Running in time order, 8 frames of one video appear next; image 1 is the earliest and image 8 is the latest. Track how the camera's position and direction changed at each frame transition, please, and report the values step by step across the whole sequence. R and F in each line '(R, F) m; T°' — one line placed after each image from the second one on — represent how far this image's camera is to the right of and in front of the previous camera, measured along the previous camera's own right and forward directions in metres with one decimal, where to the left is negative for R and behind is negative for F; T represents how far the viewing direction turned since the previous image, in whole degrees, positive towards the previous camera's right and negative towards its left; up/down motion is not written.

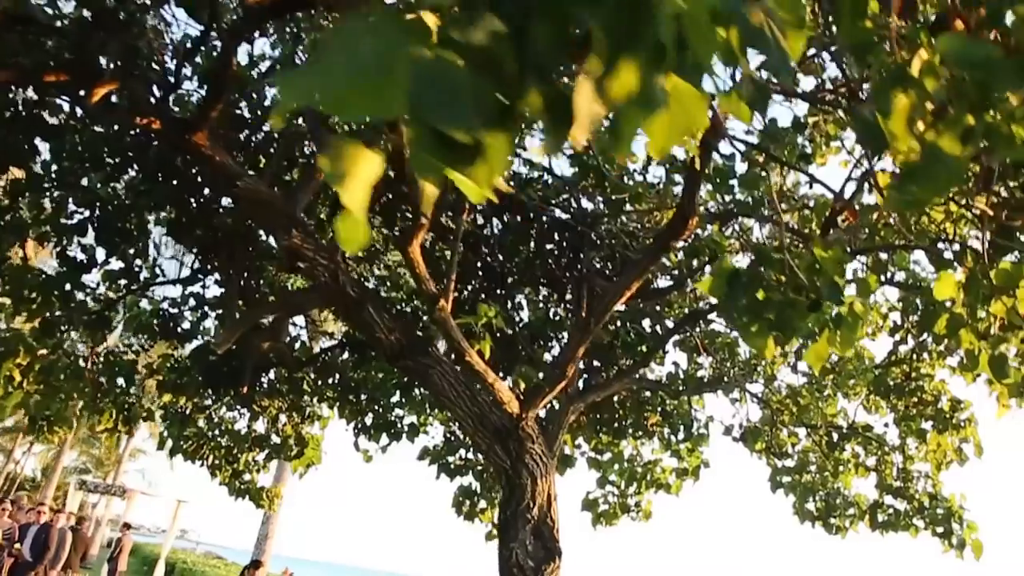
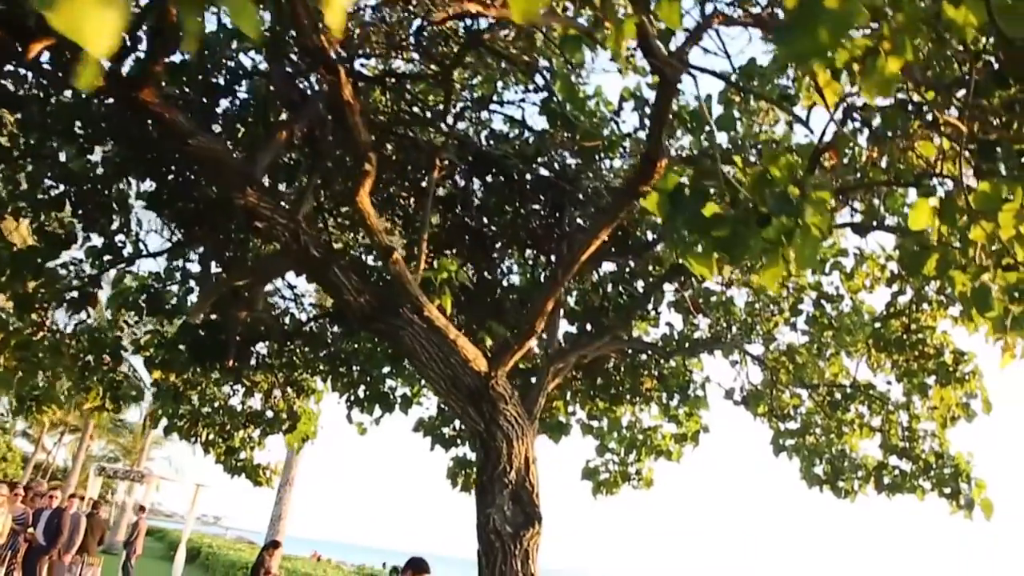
(+0.3, +0.2) m; -2°
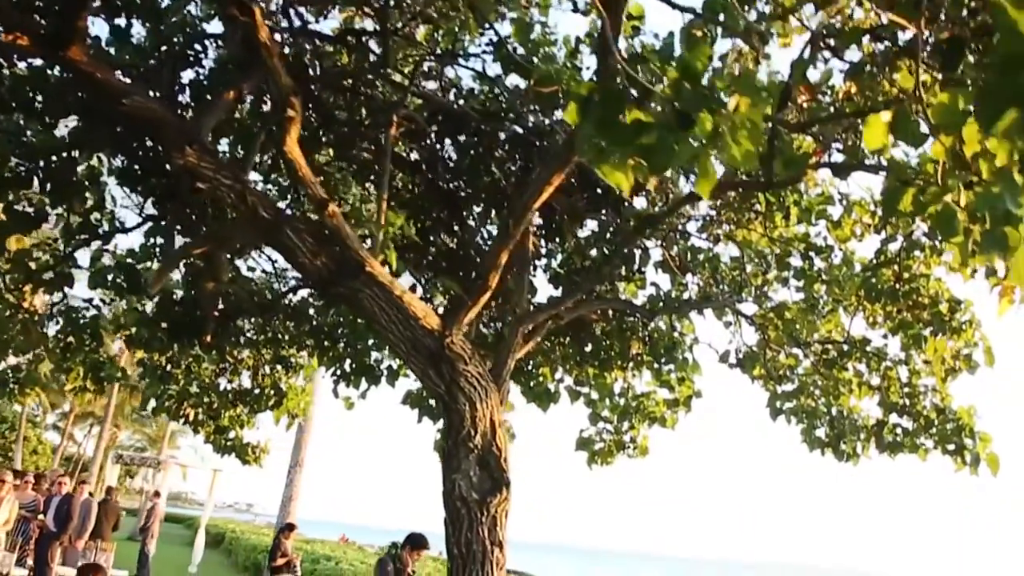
(+0.4, +0.2) m; -2°
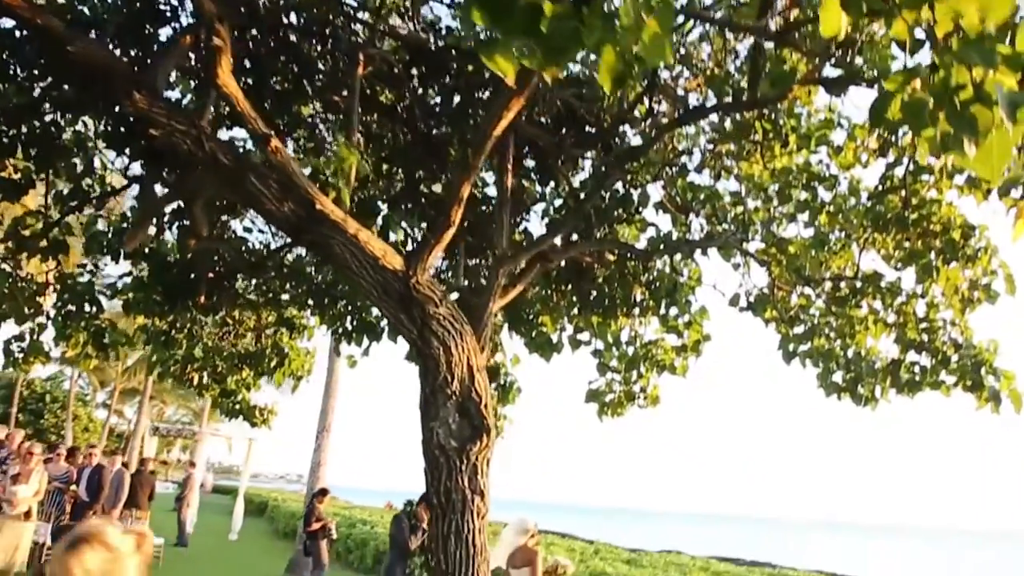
(+0.4, +0.2) m; -3°
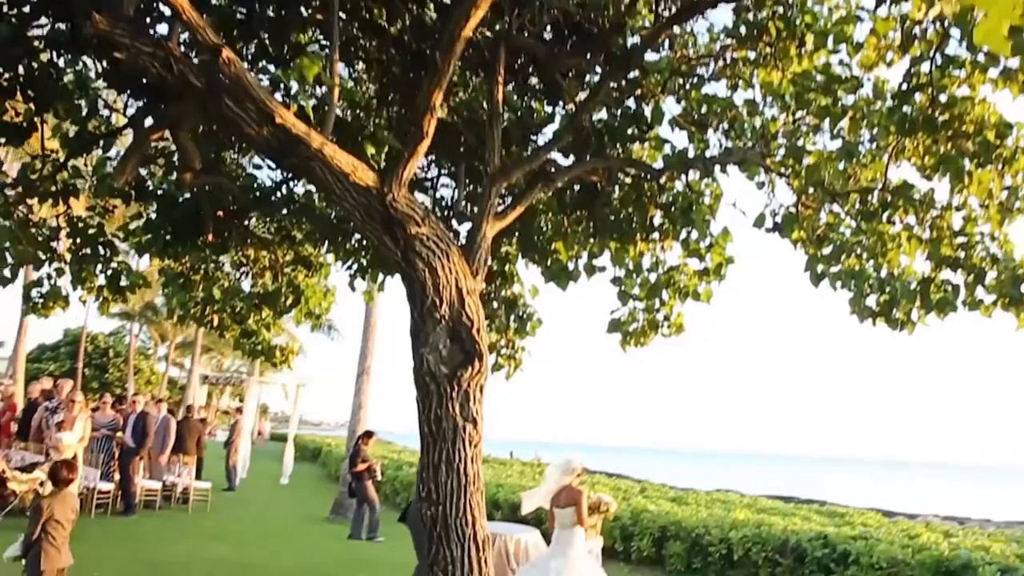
(+0.3, +0.3) m; -4°
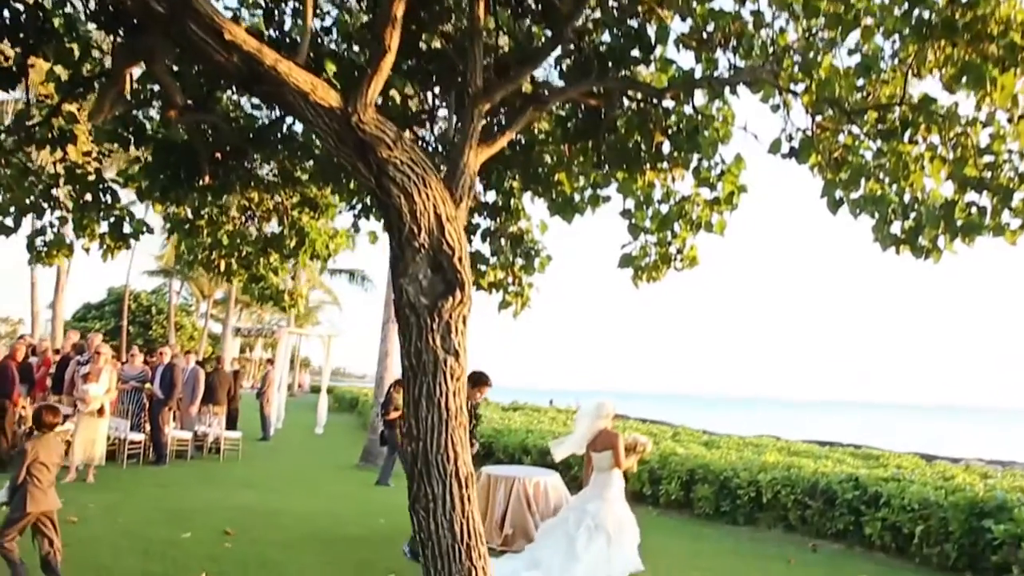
(+0.3, +0.2) m; -3°
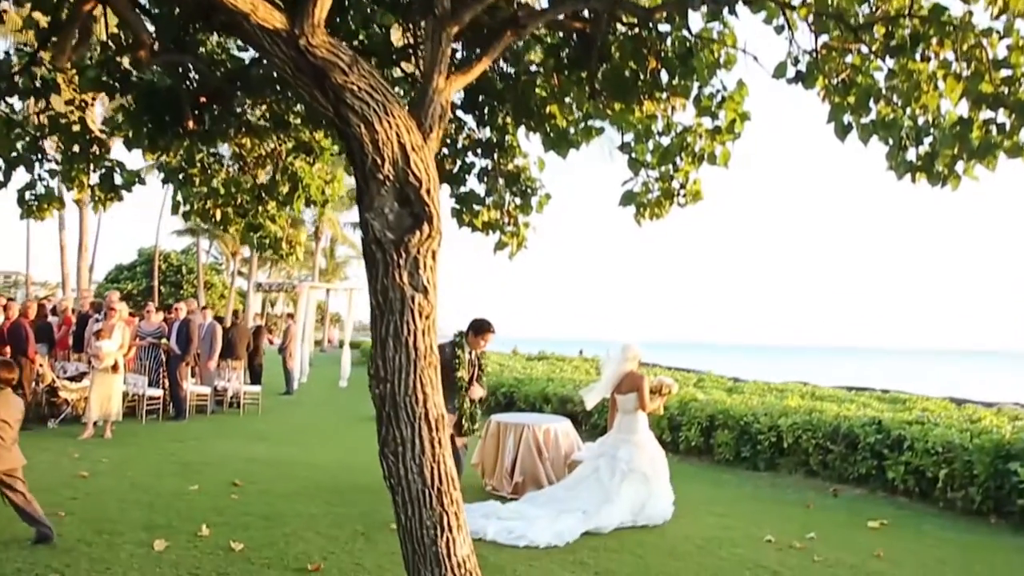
(+0.3, +0.2) m; -2°
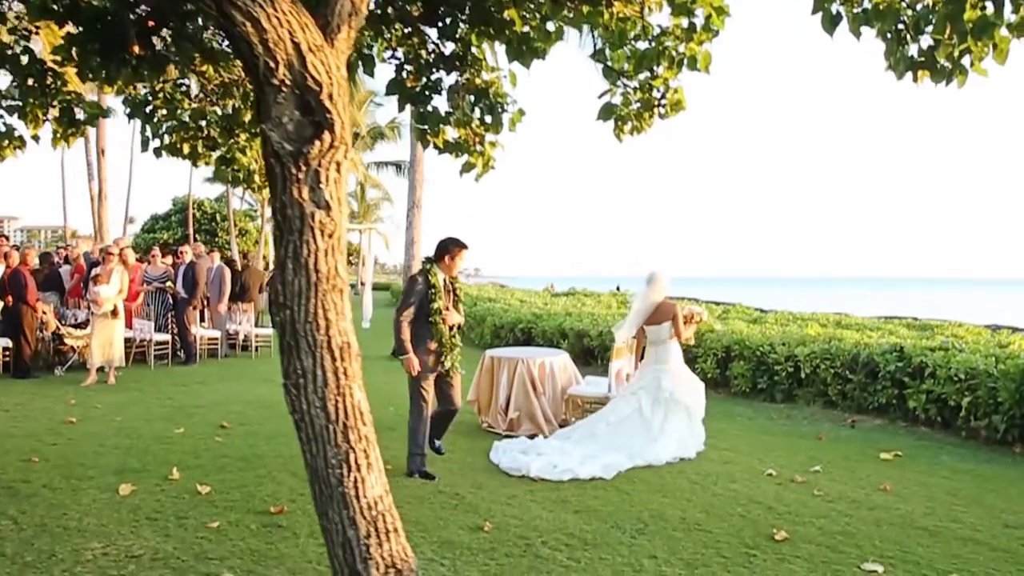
(+0.5, +0.4) m; -3°
